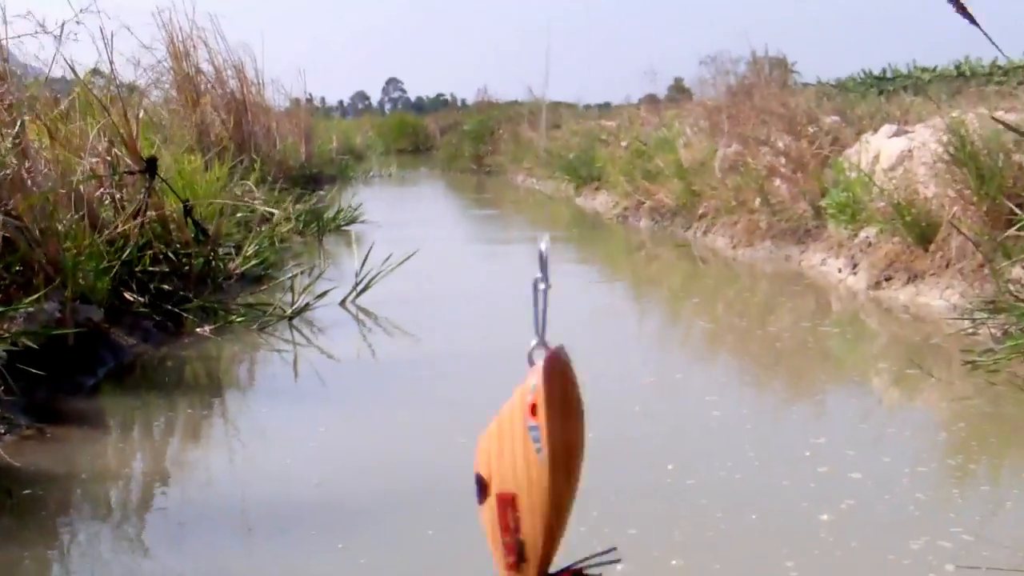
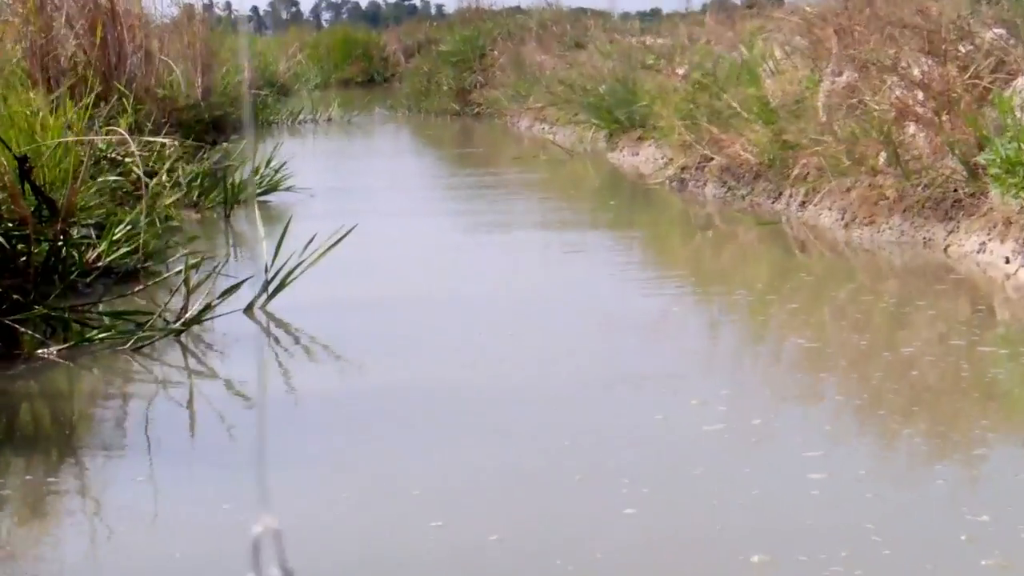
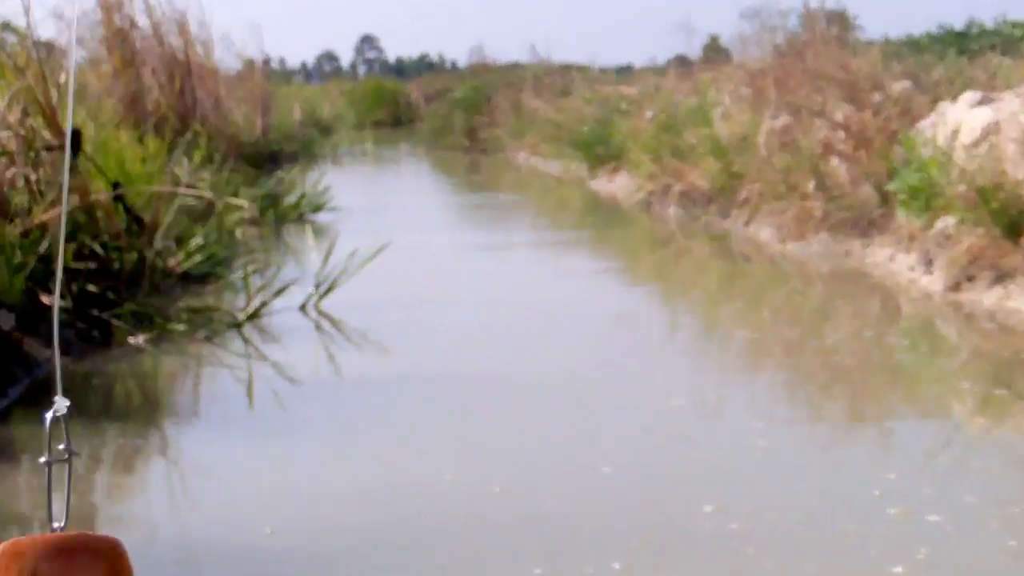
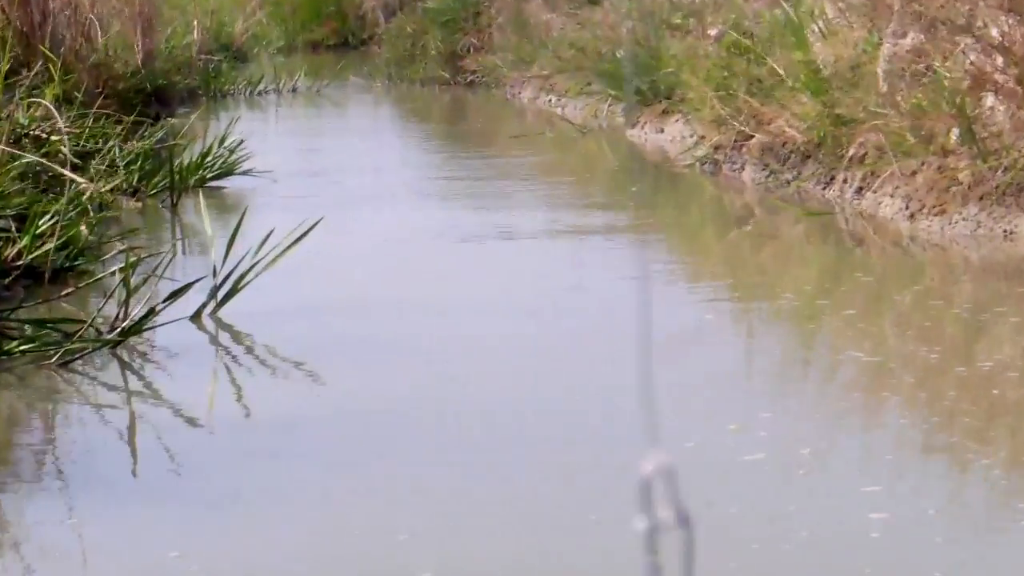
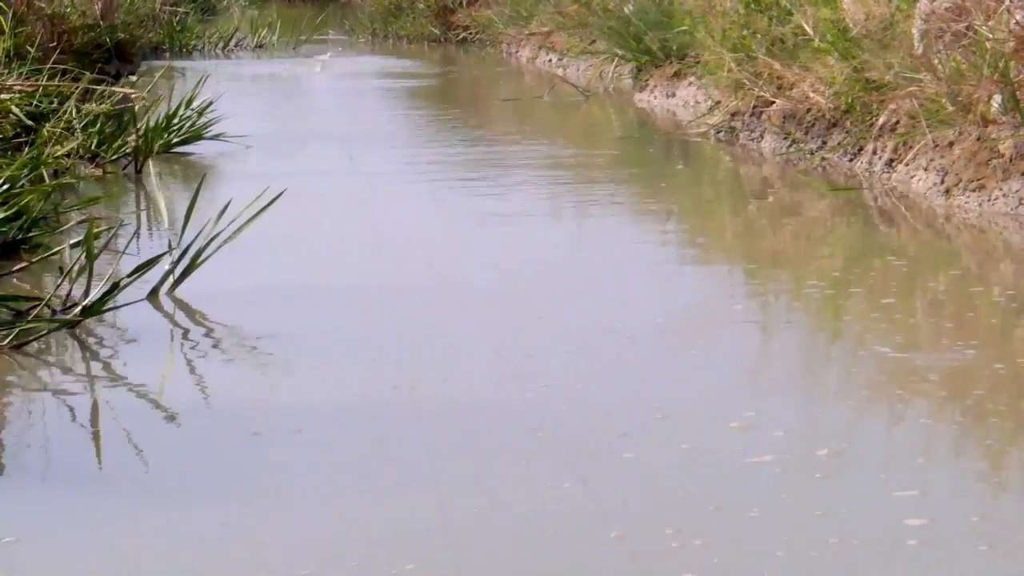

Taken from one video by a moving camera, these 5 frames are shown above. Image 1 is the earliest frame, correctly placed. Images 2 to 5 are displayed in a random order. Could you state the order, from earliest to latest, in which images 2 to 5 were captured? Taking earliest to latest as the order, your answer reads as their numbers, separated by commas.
3, 2, 4, 5
